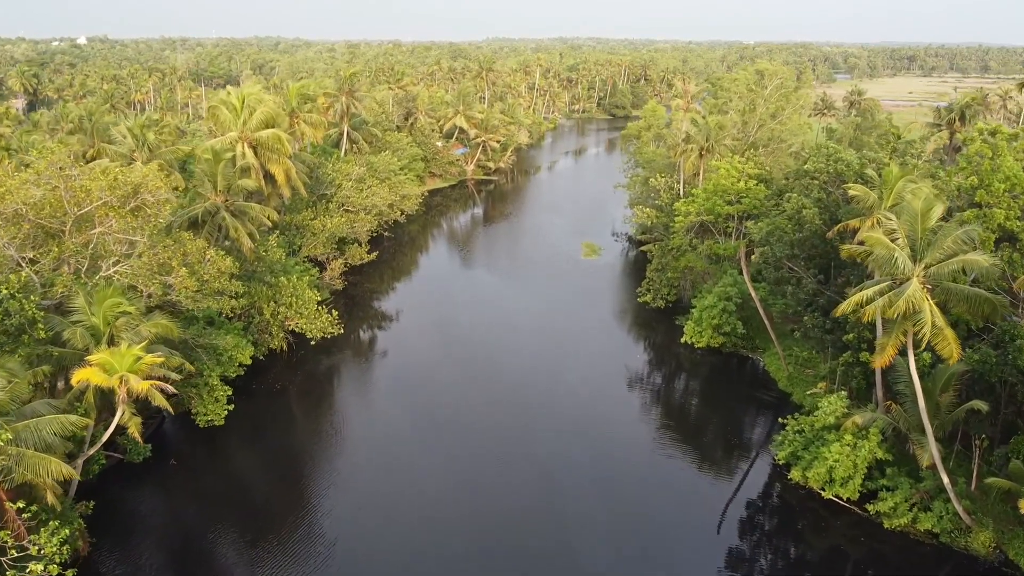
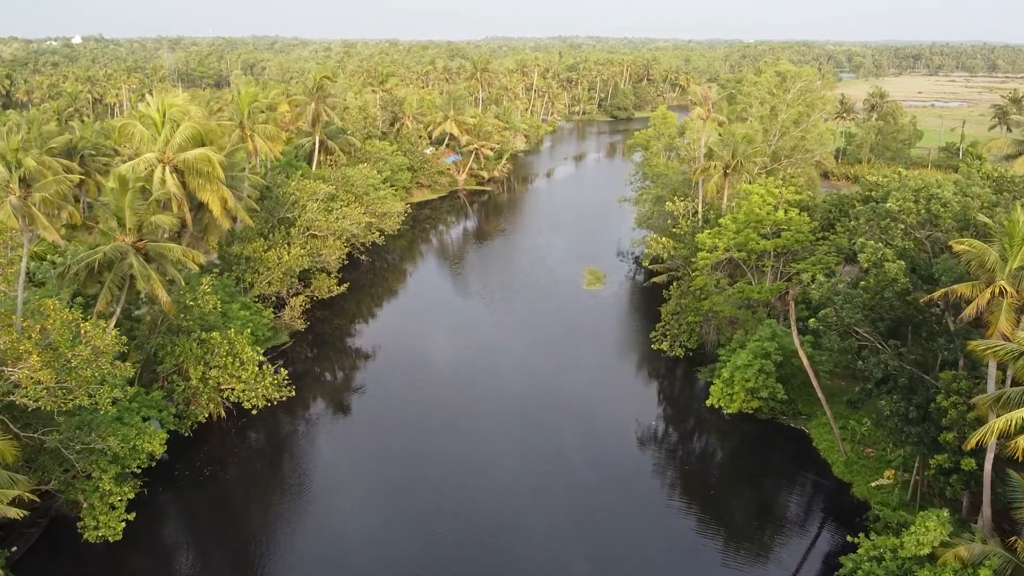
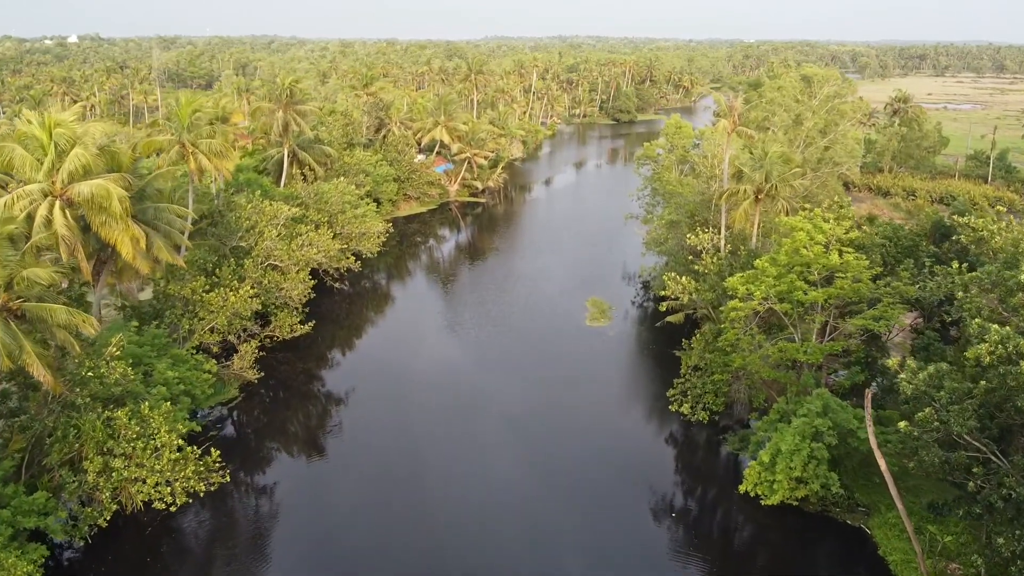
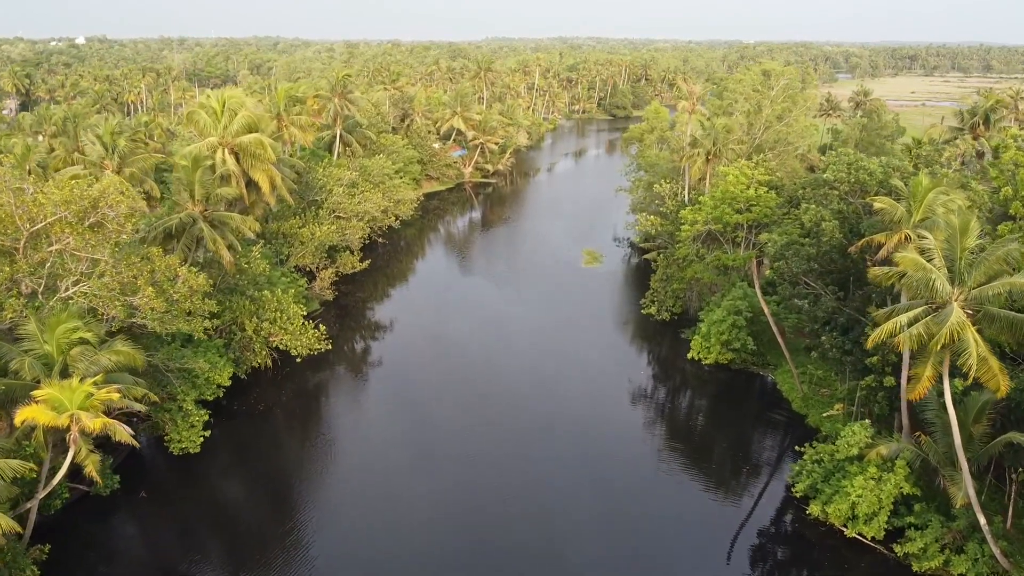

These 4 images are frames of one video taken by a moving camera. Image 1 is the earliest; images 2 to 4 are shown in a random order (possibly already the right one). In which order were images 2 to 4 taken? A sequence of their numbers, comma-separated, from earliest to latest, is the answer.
4, 2, 3
